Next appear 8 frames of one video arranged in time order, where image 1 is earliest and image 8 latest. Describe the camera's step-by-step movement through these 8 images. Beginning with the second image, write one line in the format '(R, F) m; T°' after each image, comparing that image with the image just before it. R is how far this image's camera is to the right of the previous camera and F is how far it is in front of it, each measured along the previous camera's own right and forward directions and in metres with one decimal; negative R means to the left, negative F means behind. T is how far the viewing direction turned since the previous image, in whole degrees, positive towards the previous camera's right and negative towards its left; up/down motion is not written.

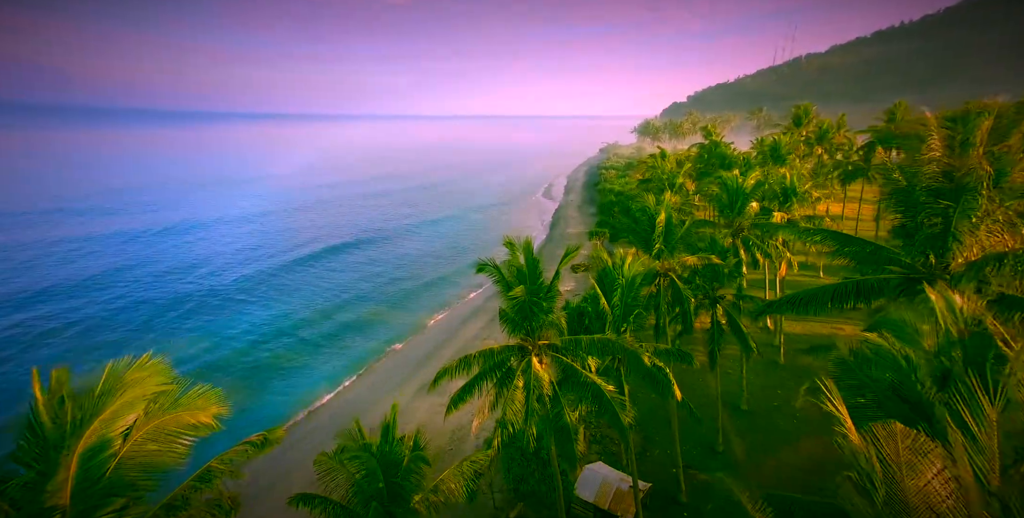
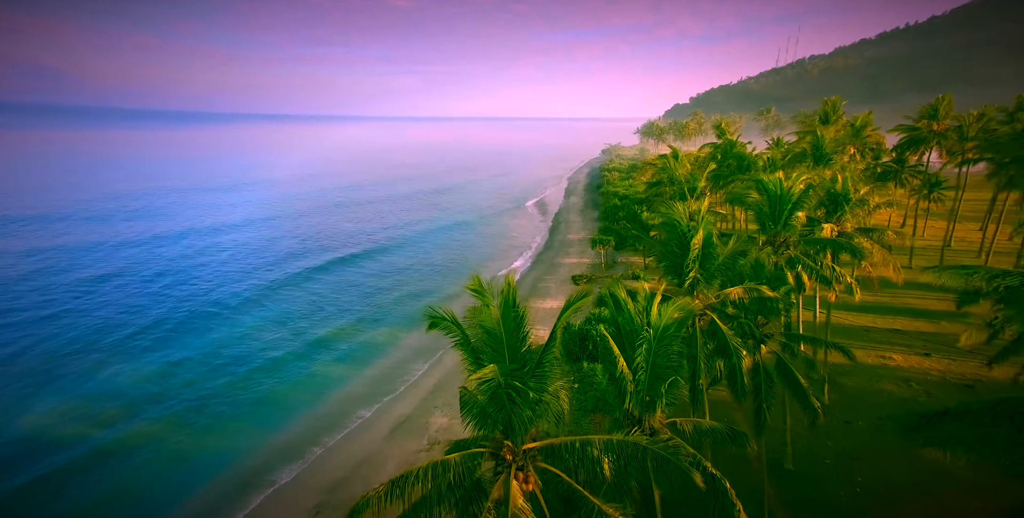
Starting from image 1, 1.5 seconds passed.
(+0.4, +3.5) m; 0°
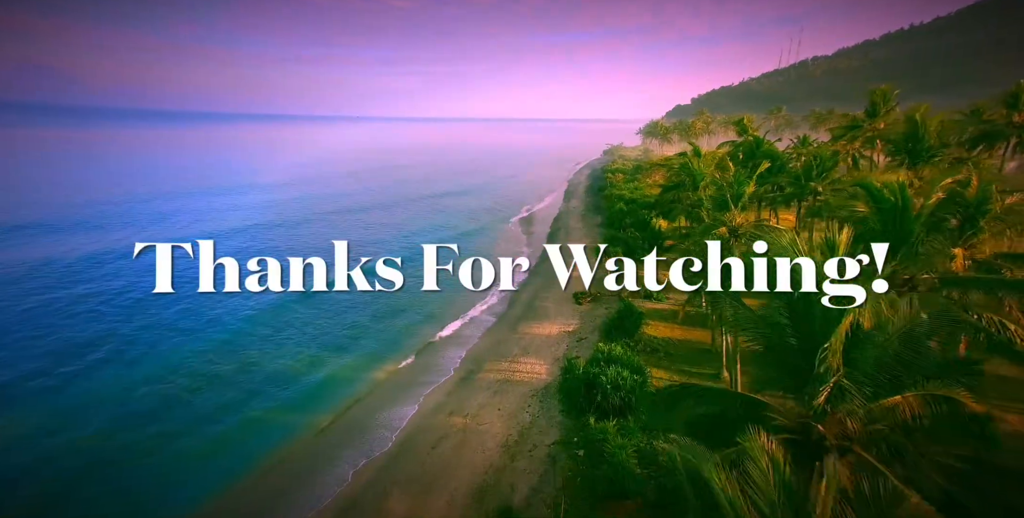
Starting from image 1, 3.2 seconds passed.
(+0.5, +5.0) m; 0°
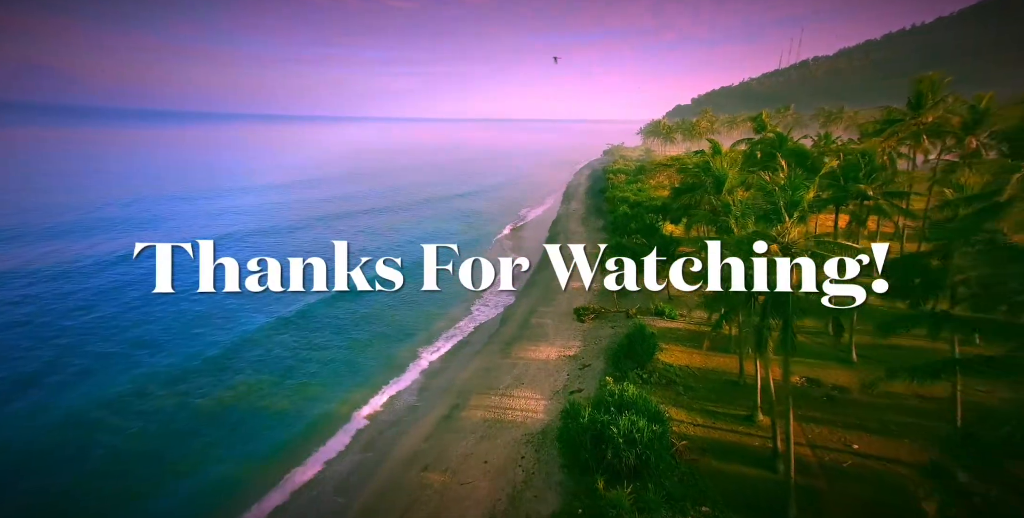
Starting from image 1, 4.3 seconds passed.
(+0.4, +3.6) m; 0°
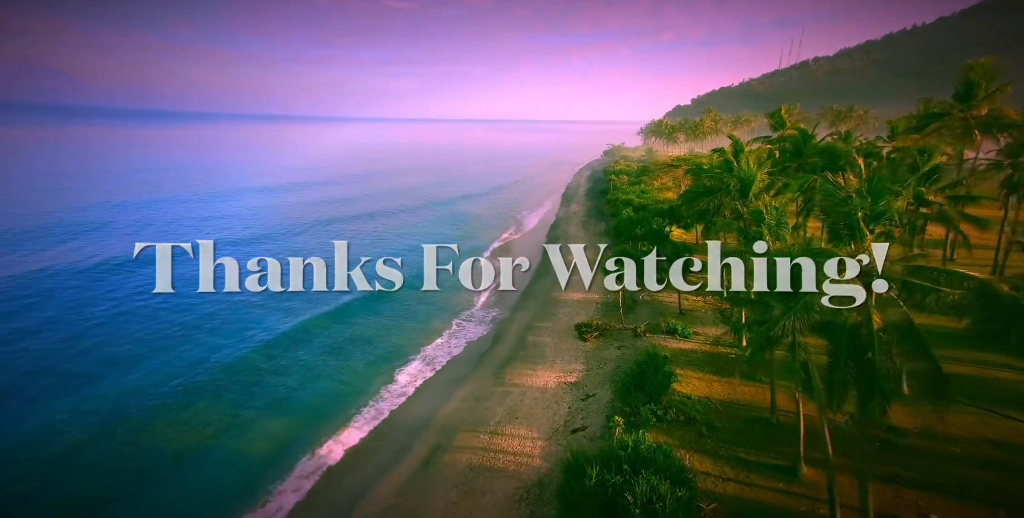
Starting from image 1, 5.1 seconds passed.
(+0.3, +3.0) m; 0°
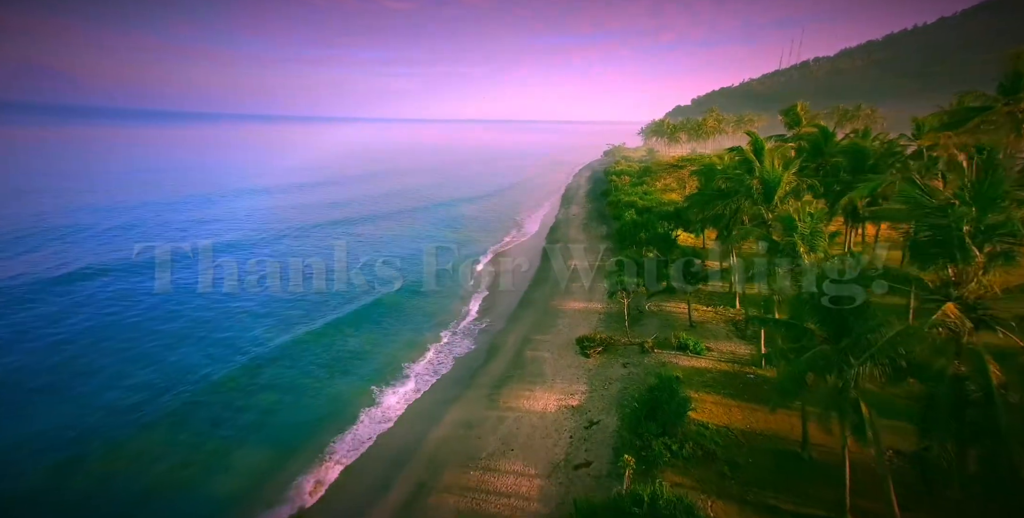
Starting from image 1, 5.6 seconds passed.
(+0.2, +2.1) m; 0°
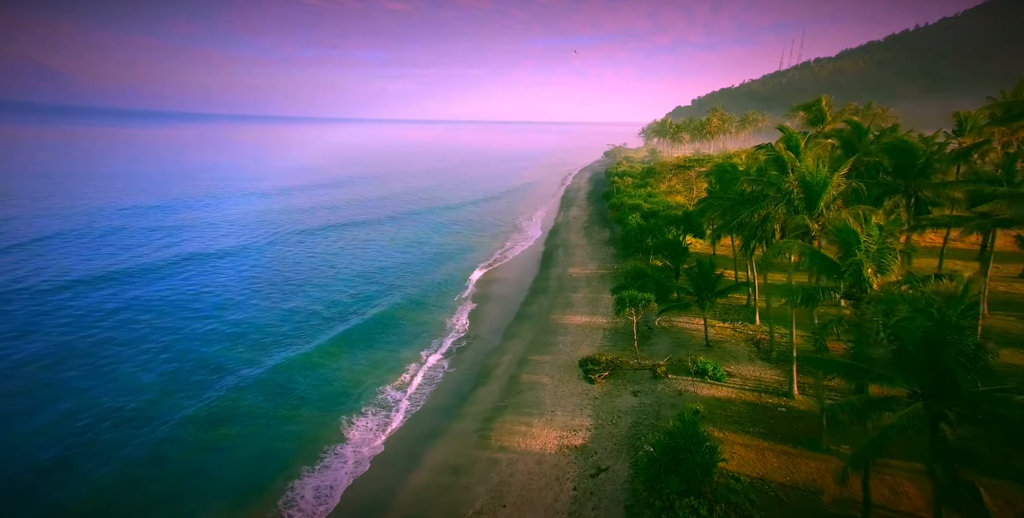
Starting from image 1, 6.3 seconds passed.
(+0.2, +2.7) m; 0°
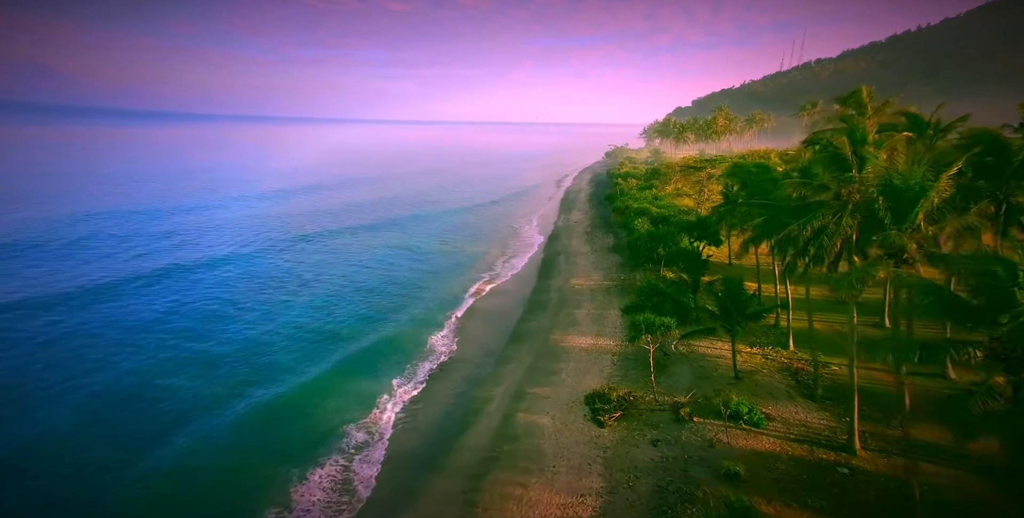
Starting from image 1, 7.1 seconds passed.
(+0.2, +3.5) m; 0°
